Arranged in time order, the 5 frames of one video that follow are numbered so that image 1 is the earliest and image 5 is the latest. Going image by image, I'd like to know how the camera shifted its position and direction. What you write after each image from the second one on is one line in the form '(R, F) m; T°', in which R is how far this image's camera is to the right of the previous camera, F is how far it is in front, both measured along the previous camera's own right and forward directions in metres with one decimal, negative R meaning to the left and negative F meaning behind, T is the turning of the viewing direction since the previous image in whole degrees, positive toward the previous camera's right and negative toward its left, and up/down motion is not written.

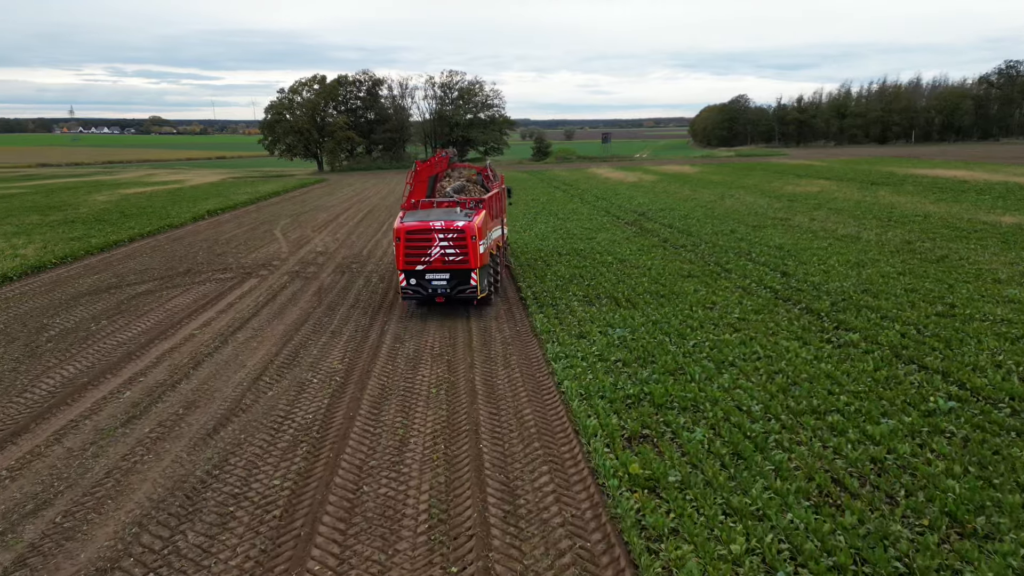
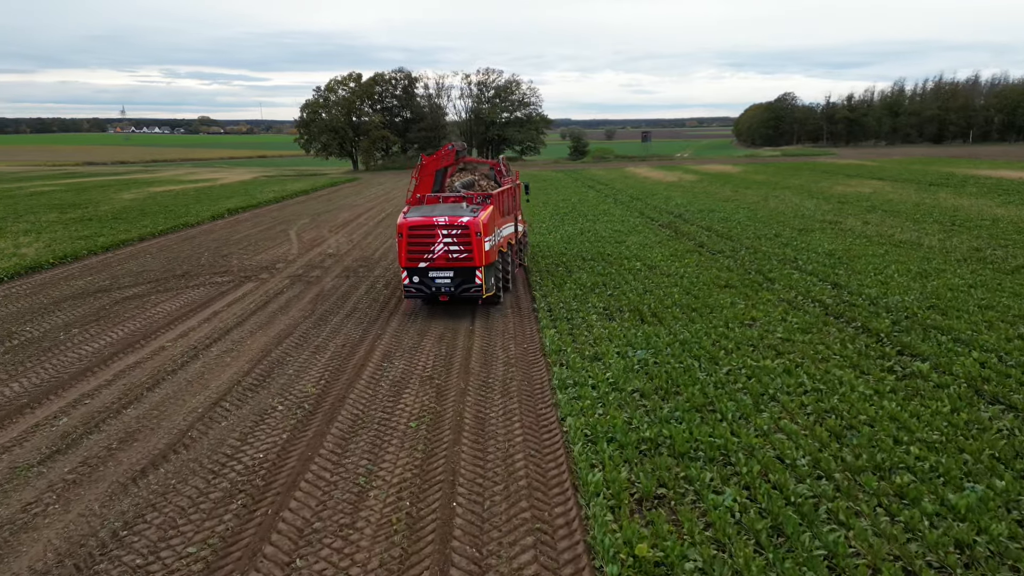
(+0.5, +1.5) m; -3°
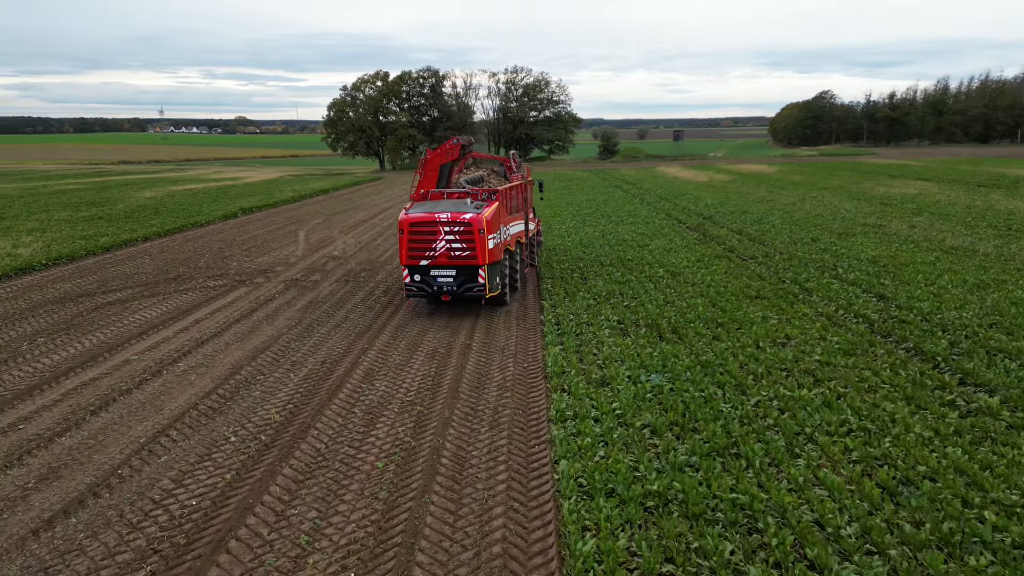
(+0.4, +1.2) m; -3°
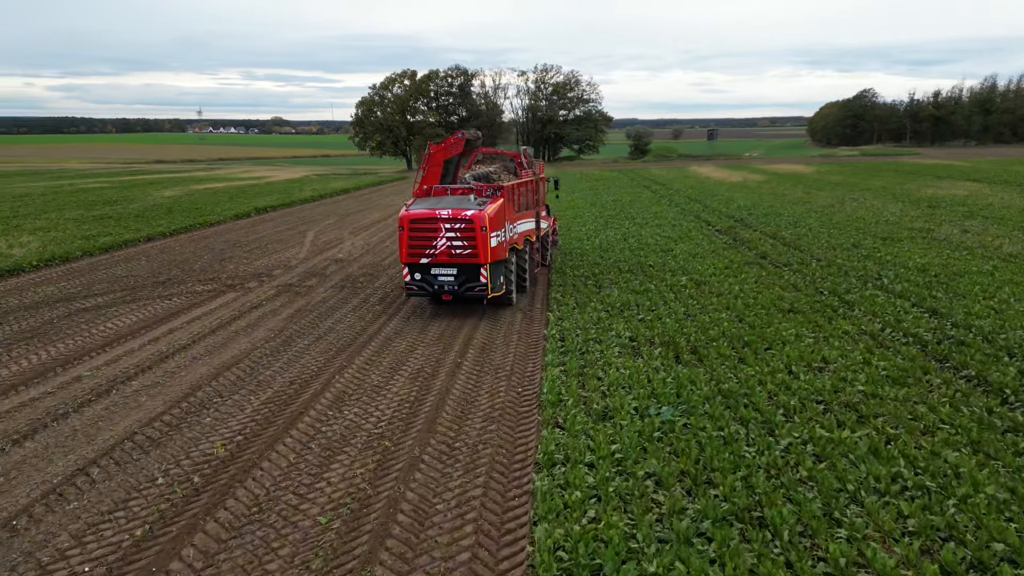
(+0.5, +1.2) m; -3°
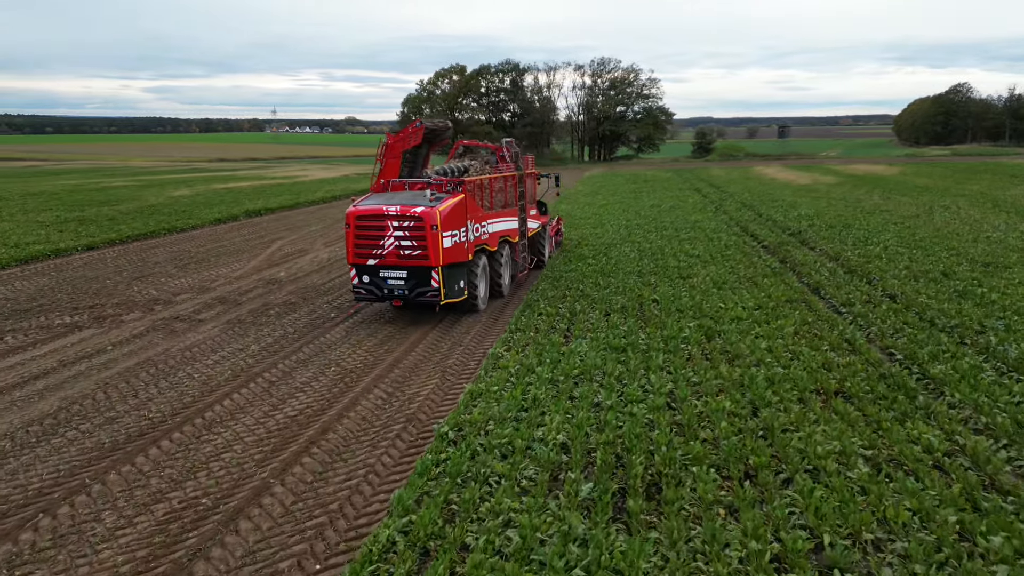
(+1.8, +3.9) m; -5°
